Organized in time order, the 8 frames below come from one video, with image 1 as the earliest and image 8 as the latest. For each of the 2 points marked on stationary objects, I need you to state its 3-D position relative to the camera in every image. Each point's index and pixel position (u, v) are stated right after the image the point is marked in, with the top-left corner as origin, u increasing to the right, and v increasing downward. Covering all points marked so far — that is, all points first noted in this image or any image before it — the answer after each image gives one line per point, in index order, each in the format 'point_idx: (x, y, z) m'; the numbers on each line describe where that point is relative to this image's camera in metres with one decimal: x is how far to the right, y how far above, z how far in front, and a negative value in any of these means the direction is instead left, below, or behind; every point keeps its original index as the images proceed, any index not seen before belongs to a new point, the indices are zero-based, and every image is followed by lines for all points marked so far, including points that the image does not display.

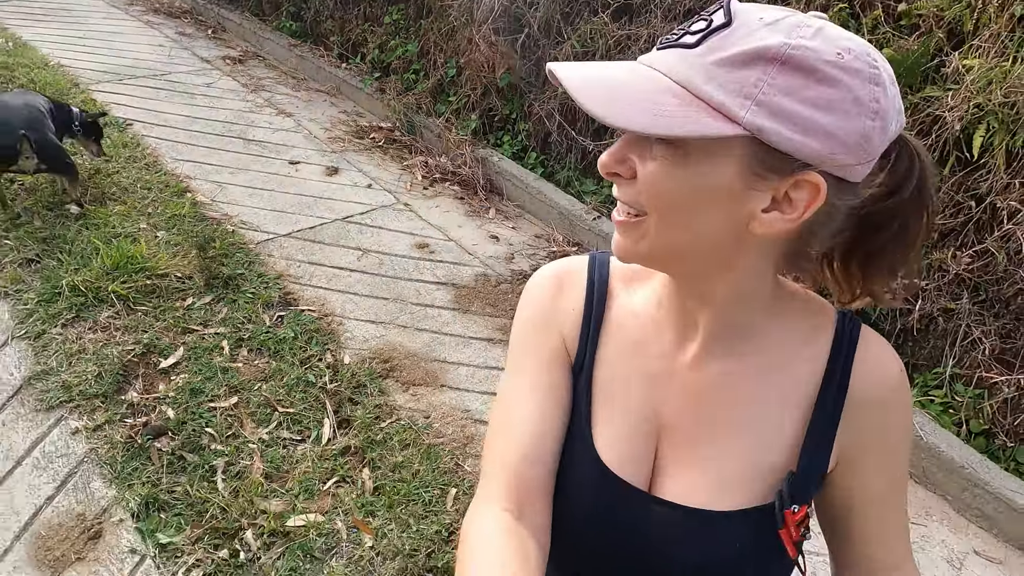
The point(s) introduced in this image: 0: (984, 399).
0: (+1.8, -0.4, +2.6) m
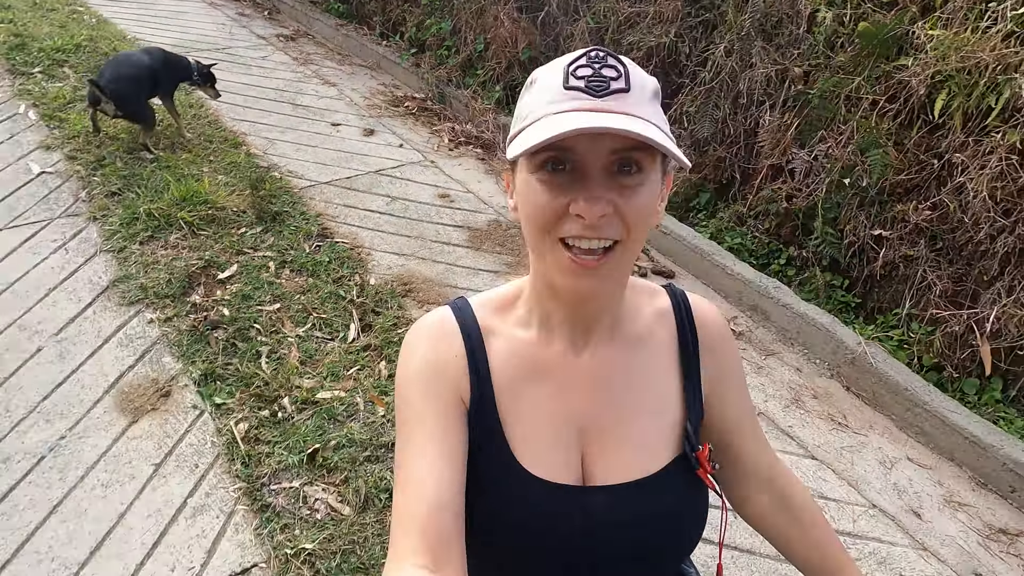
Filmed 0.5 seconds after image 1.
0: (+1.8, -0.2, +2.9) m
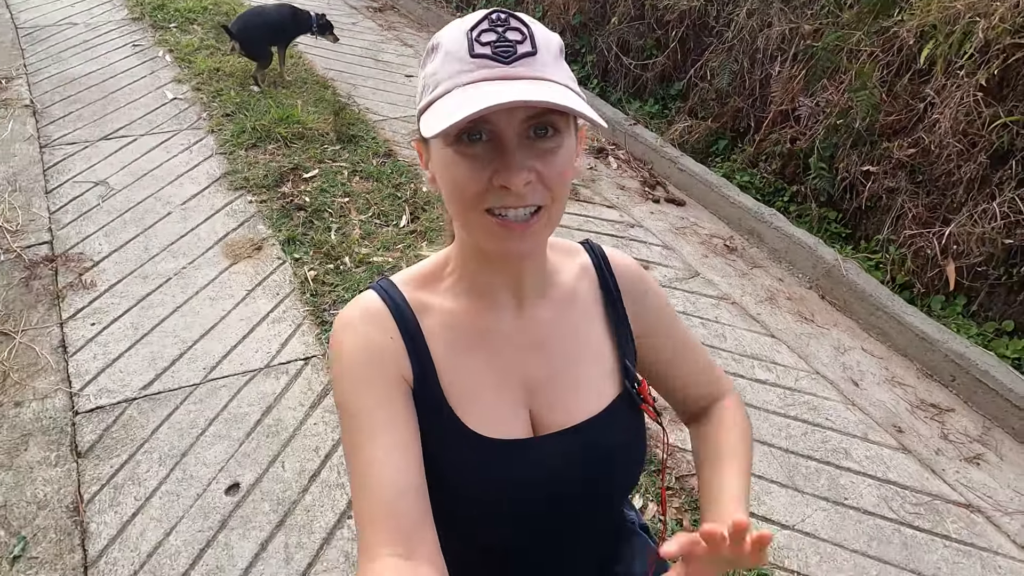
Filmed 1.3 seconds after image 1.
0: (+1.9, +0.2, +3.3) m
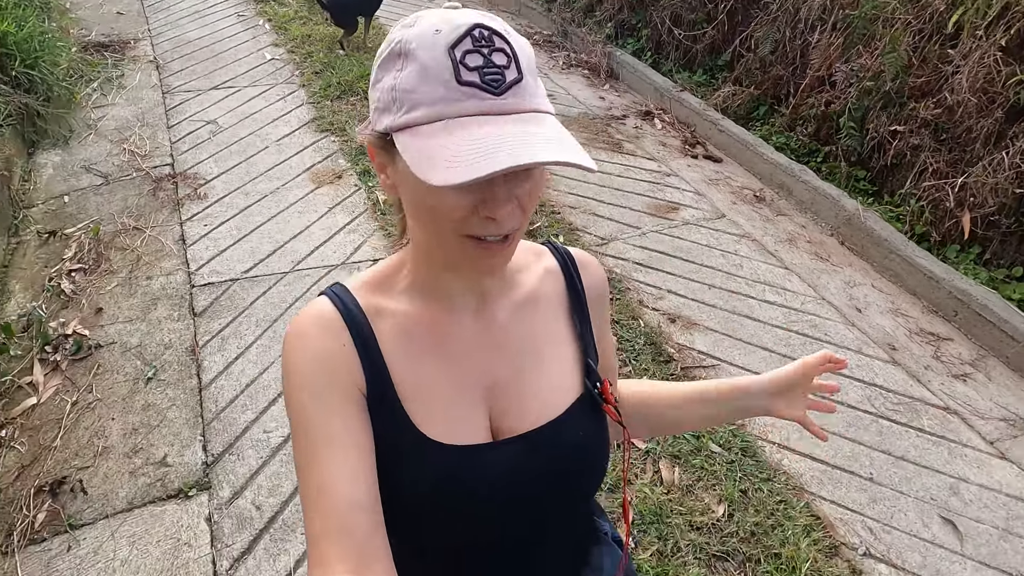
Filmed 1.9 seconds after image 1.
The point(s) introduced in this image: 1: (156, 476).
0: (+2.2, +0.4, +3.5) m
1: (-1.1, -0.6, +2.1) m
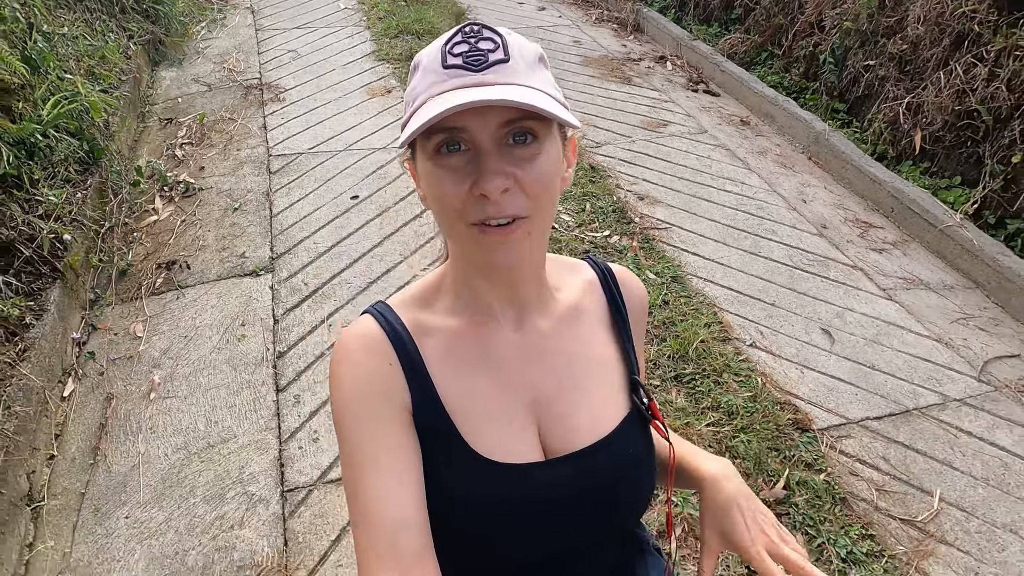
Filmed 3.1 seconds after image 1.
0: (+2.3, +0.9, +4.0) m
1: (-1.2, +0.1, +3.0) m
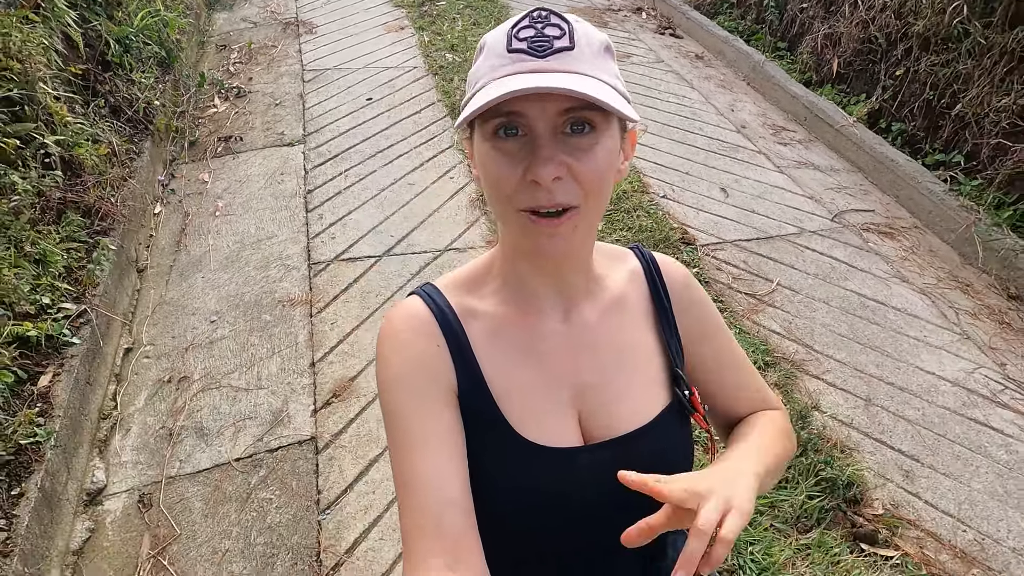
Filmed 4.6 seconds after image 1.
0: (+2.2, +1.6, +4.8) m
1: (-1.4, +0.9, +3.9) m
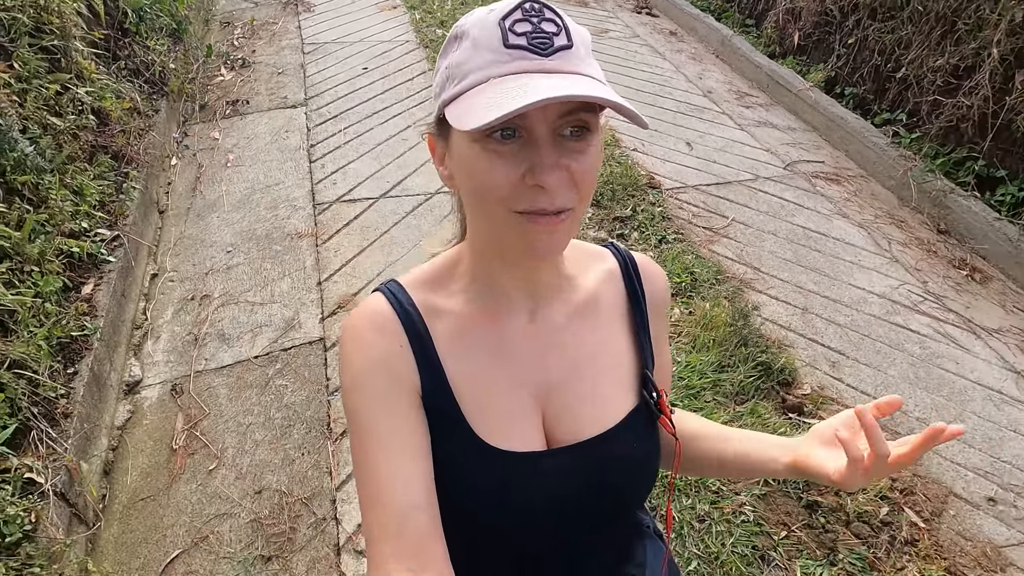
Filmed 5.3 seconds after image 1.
0: (+2.1, +2.0, +5.2) m
1: (-1.5, +1.2, +4.3) m
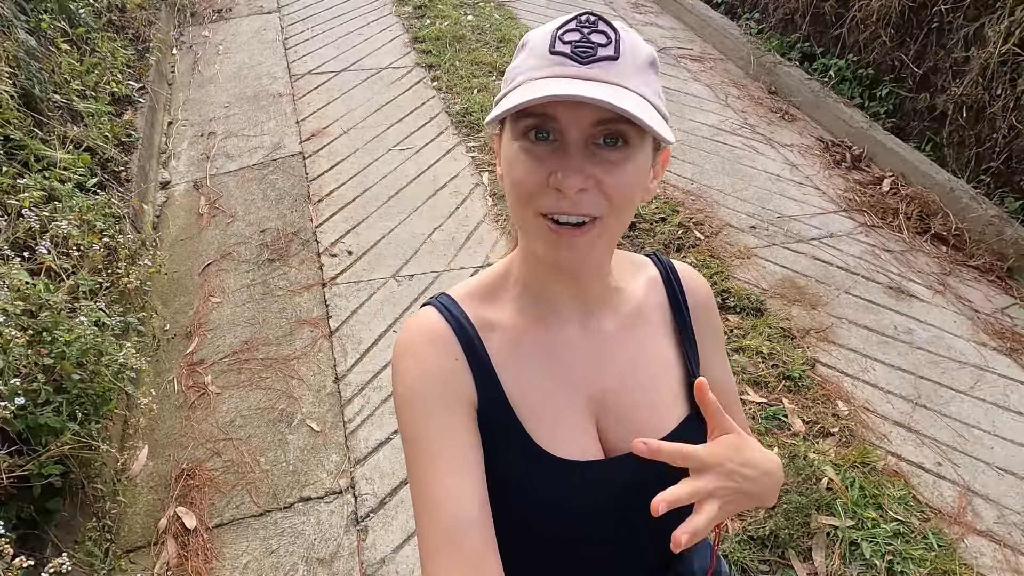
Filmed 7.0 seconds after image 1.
0: (+1.5, +3.1, +6.2) m
1: (-2.0, +2.2, +5.2) m
